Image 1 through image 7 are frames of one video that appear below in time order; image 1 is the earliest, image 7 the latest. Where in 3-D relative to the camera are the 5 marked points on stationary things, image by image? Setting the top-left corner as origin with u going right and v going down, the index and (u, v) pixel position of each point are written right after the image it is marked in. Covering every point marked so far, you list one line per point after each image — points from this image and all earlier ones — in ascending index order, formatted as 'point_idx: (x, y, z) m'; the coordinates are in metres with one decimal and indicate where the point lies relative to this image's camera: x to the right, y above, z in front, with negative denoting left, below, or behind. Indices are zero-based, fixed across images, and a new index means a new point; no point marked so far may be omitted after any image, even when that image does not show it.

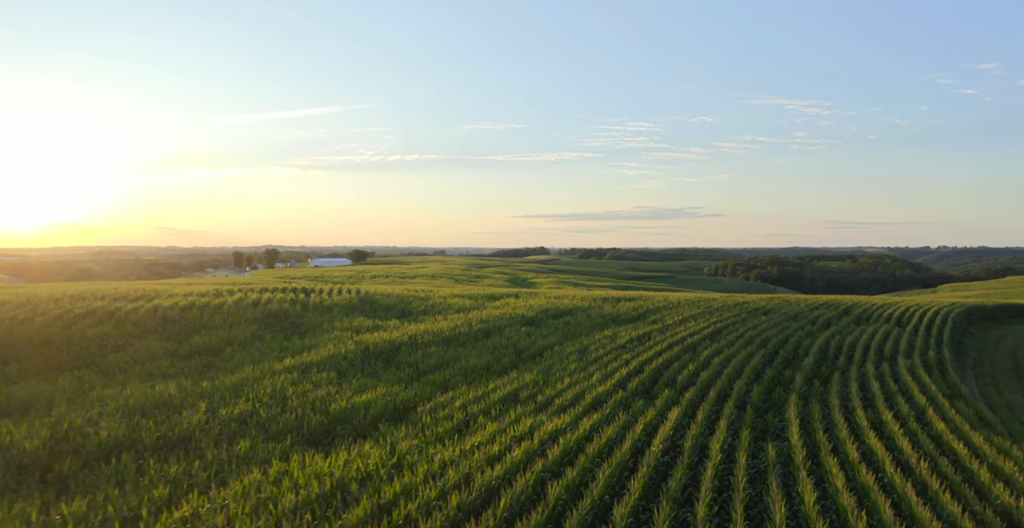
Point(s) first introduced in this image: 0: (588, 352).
0: (+1.9, -2.2, +15.9) m
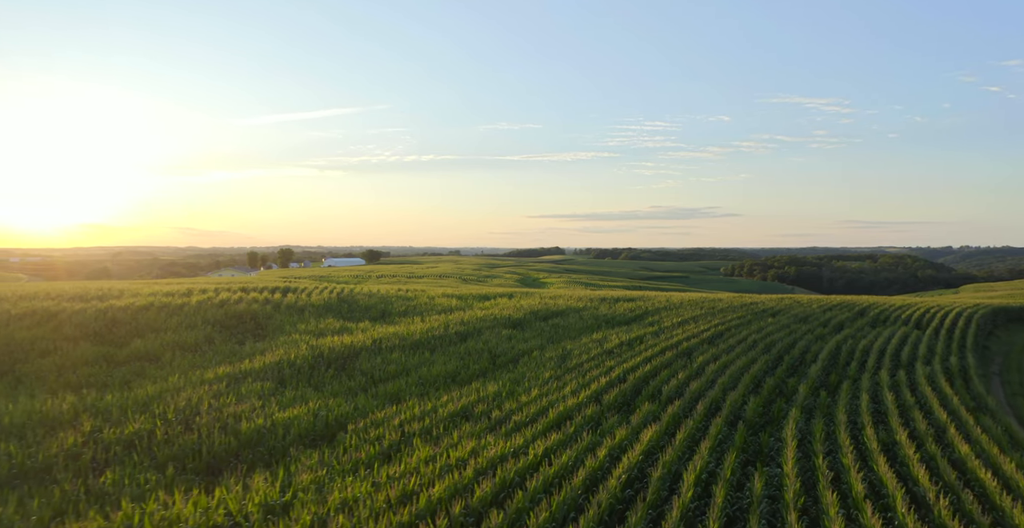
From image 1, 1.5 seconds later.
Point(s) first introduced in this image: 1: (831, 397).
0: (+1.3, -2.1, +14.5) m
1: (+6.7, -2.8, +13.5) m
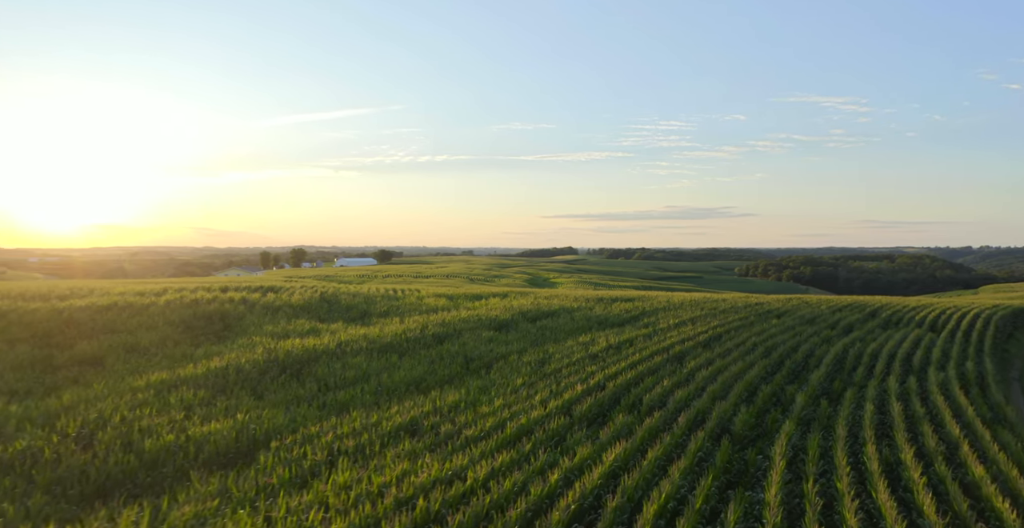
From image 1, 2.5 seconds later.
0: (+0.8, -2.1, +13.4) m
1: (+6.2, -2.8, +12.3) m
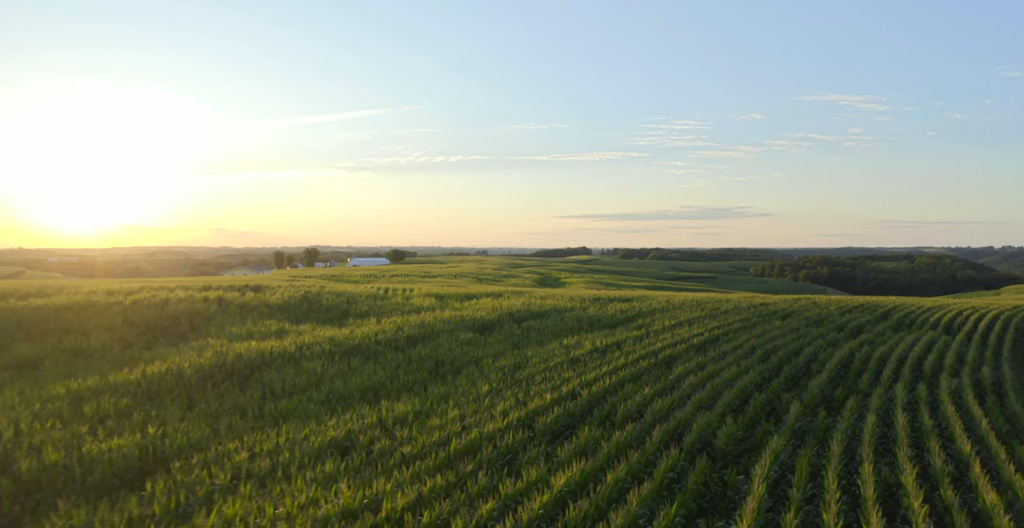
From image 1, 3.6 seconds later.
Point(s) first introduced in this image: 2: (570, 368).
0: (+0.2, -2.0, +12.5) m
1: (+5.6, -2.7, +11.2) m
2: (+1.1, -2.1, +12.6) m
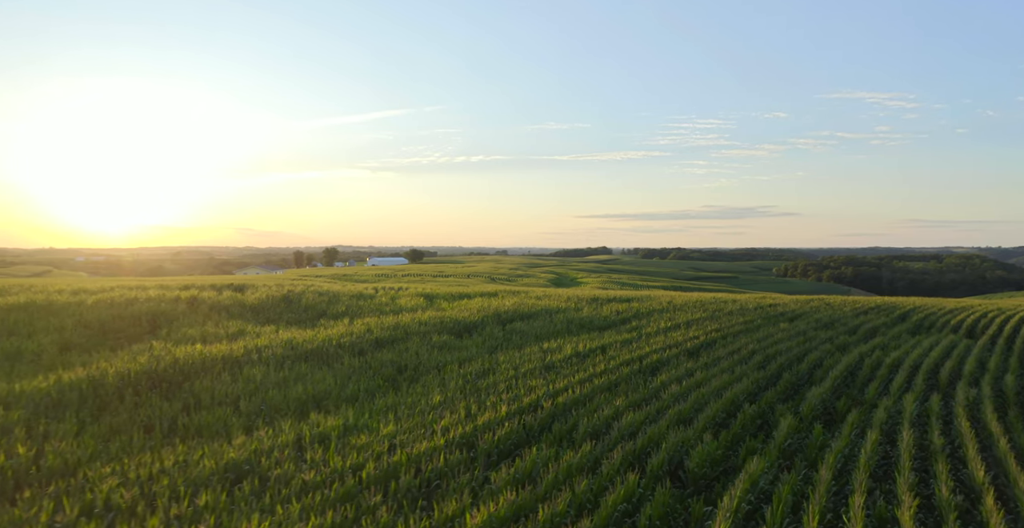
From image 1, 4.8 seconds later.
0: (-0.4, -2.0, +11.4) m
1: (+4.9, -2.7, +10.0) m
2: (+0.5, -2.0, +11.5) m
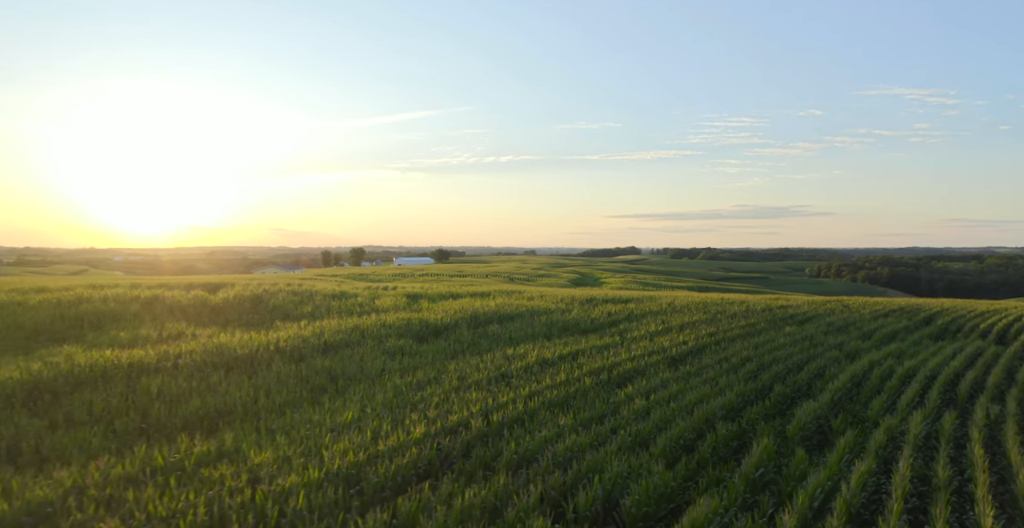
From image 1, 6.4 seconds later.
0: (-1.3, -1.9, +10.1) m
1: (+4.0, -2.6, +8.5) m
2: (-0.4, -2.0, +10.2) m
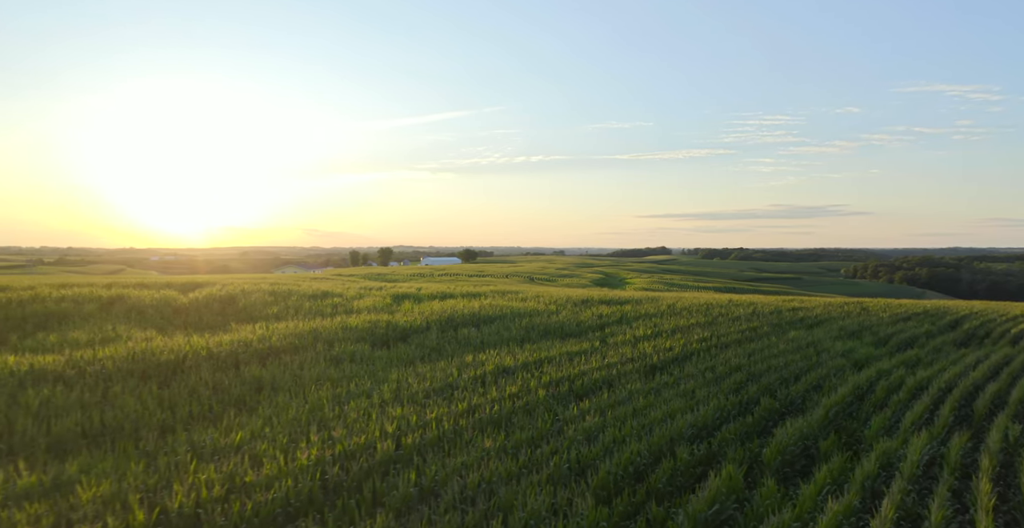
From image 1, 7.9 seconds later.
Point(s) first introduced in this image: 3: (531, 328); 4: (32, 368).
0: (-2.2, -1.9, +9.1) m
1: (+3.0, -2.6, +7.2) m
2: (-1.2, -1.9, +9.1) m
3: (+0.5, -1.6, +16.1) m
4: (-6.9, -1.5, +9.4) m
